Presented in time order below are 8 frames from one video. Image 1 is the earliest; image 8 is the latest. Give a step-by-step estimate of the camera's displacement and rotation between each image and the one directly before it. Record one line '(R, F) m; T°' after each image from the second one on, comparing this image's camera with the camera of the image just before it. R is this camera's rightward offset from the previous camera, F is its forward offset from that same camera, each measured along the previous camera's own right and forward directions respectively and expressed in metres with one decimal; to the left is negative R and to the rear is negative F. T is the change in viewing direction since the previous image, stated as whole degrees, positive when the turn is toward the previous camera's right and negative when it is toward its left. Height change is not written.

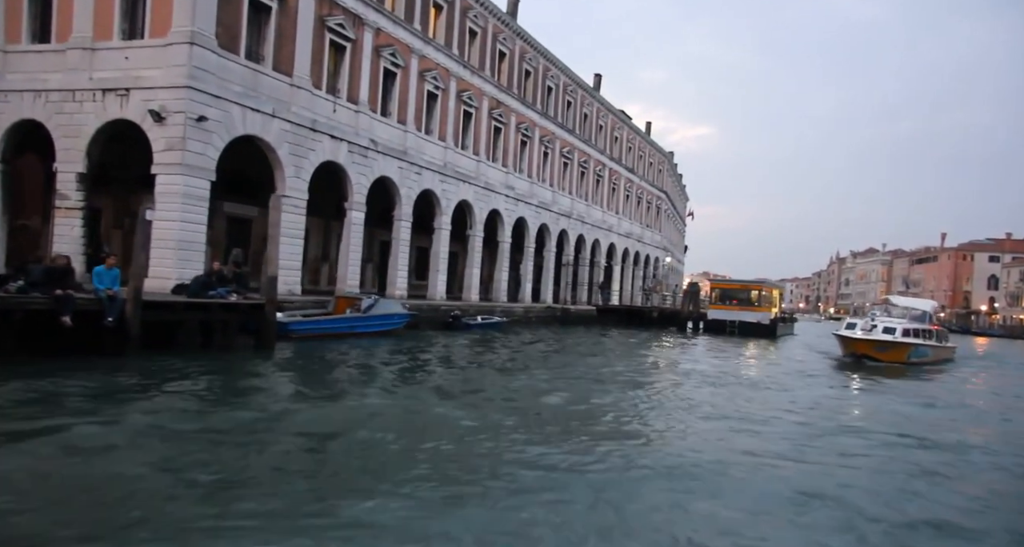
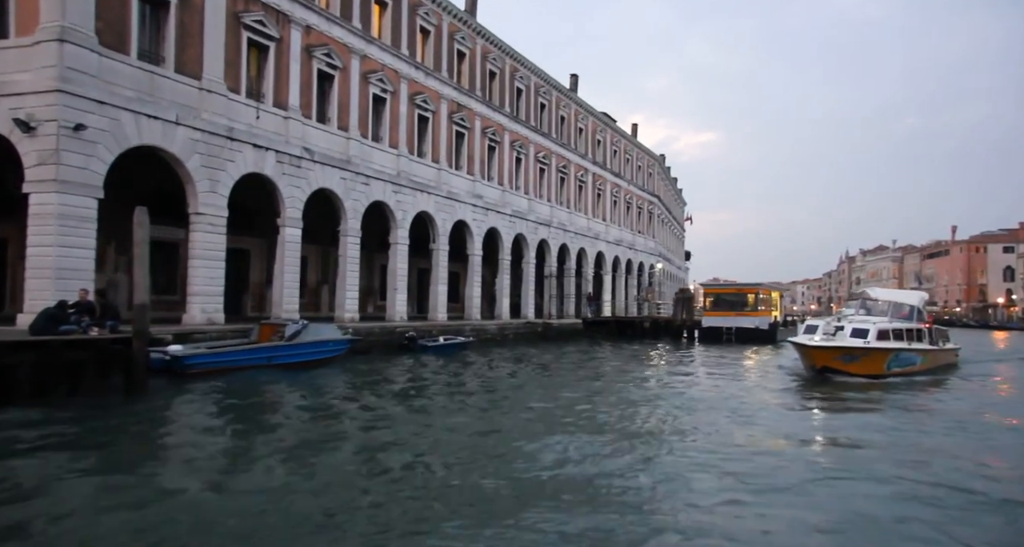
(+1.6, +2.3) m; -1°
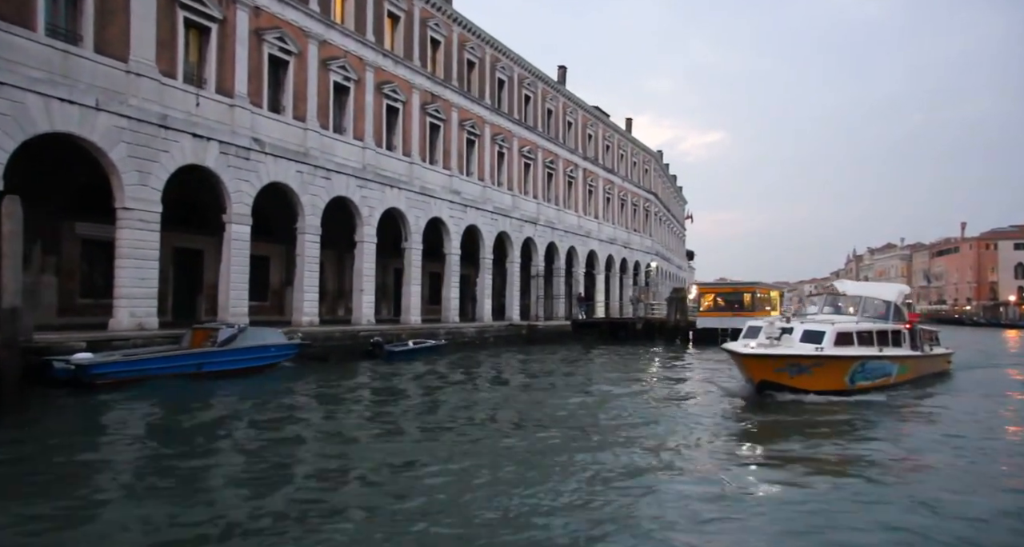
(+1.1, +1.6) m; -1°
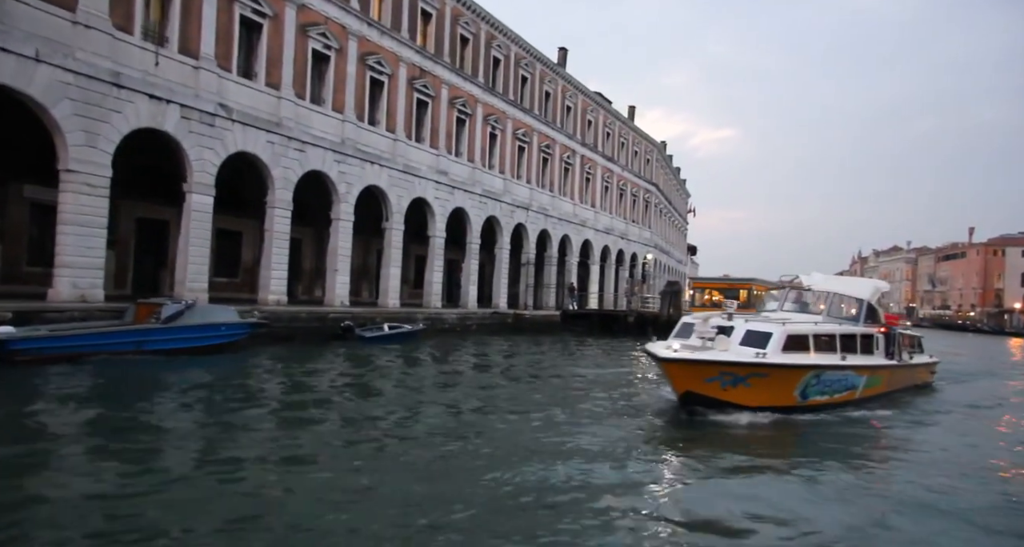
(+0.7, +1.1) m; 0°
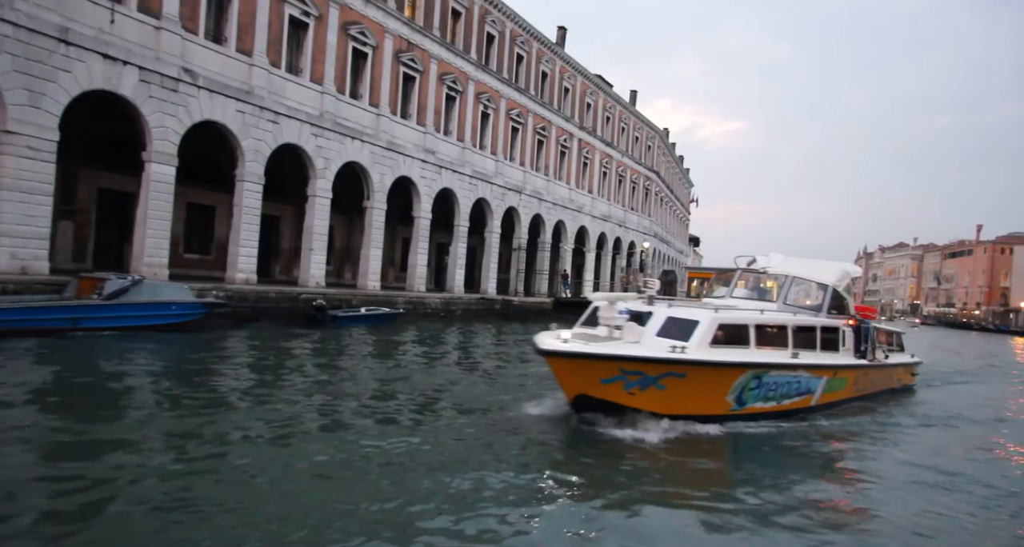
(+0.6, +1.0) m; 0°
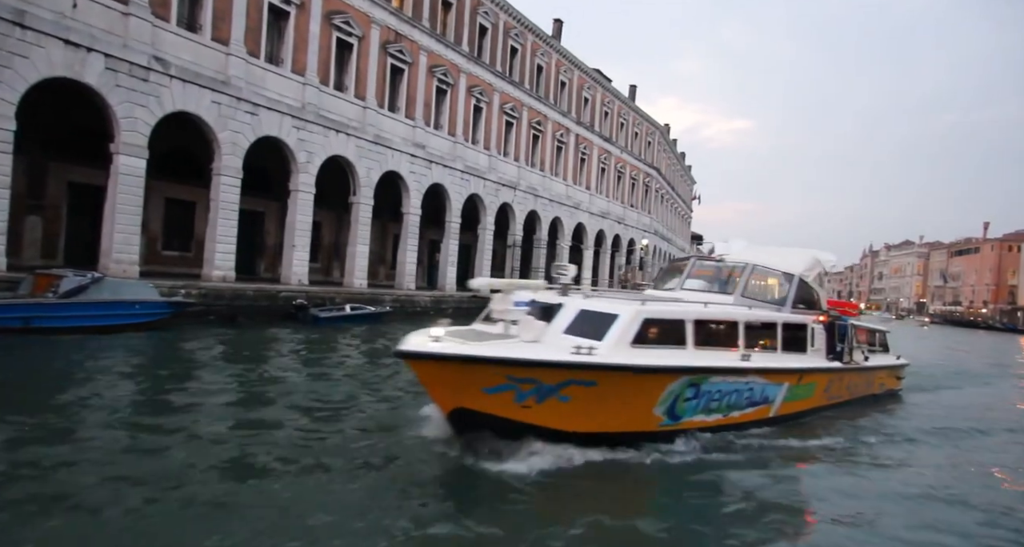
(+0.5, +0.7) m; 0°
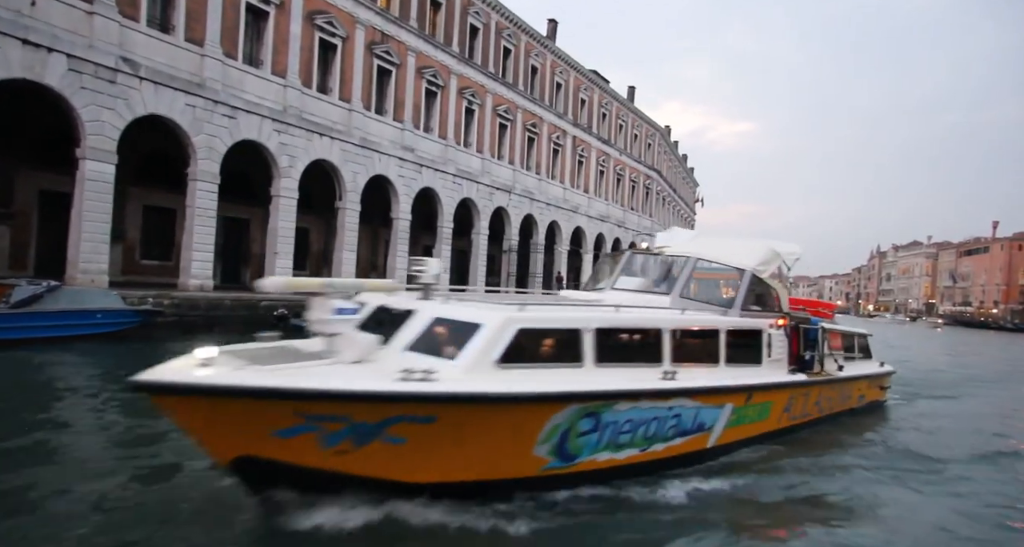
(+0.5, +0.7) m; -1°
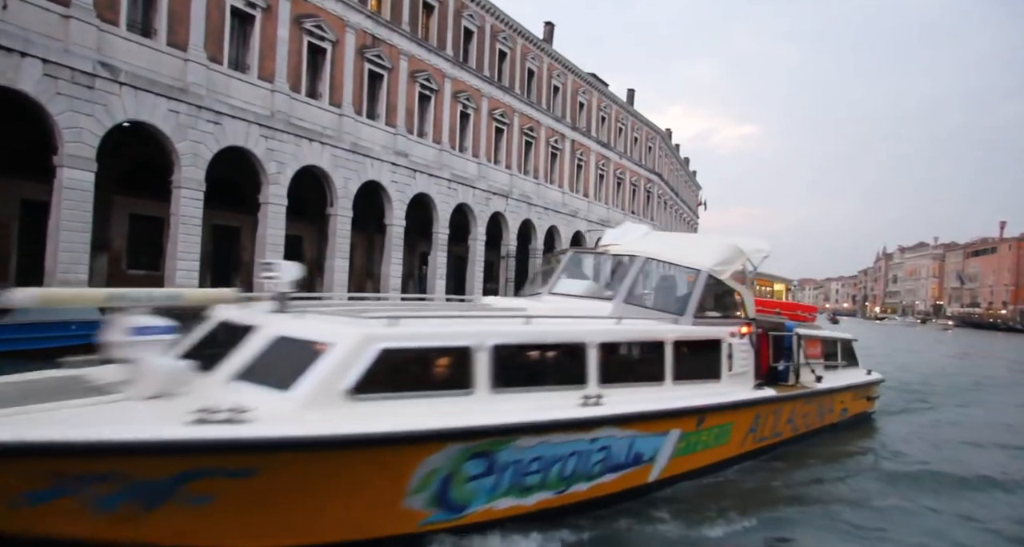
(+0.3, +0.5) m; 0°
